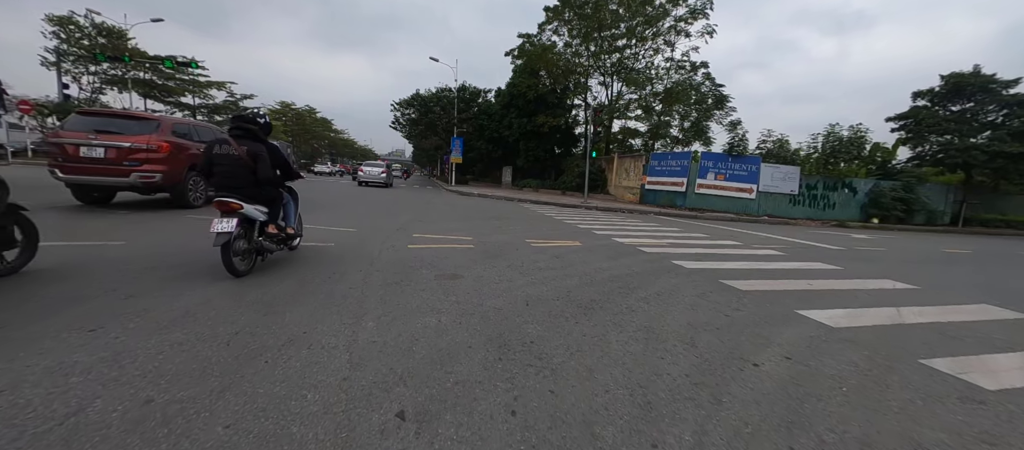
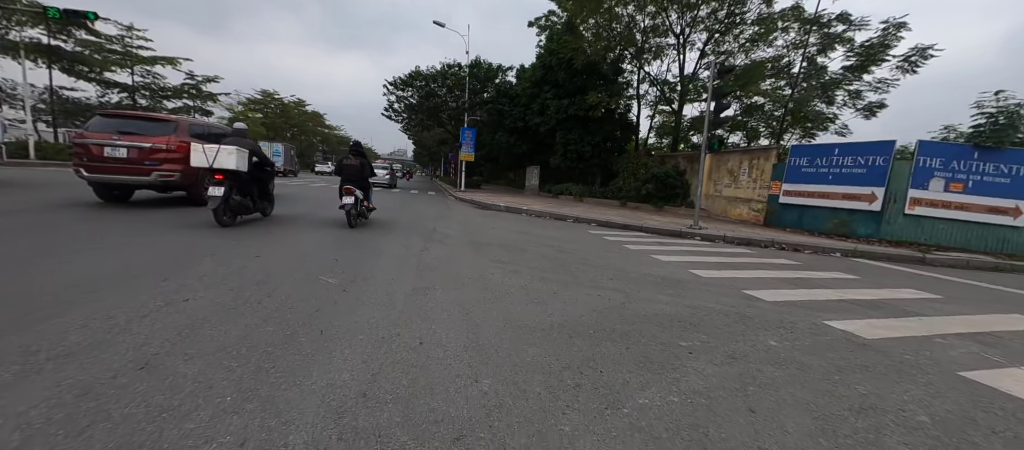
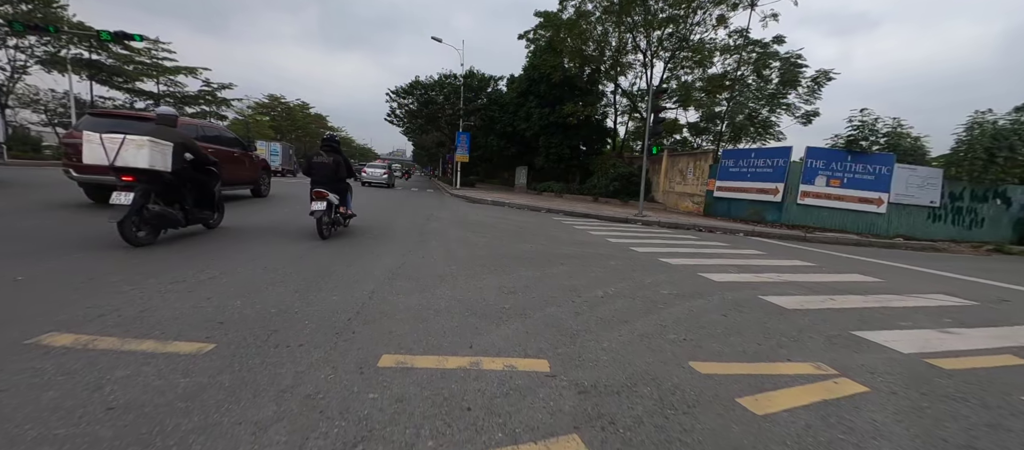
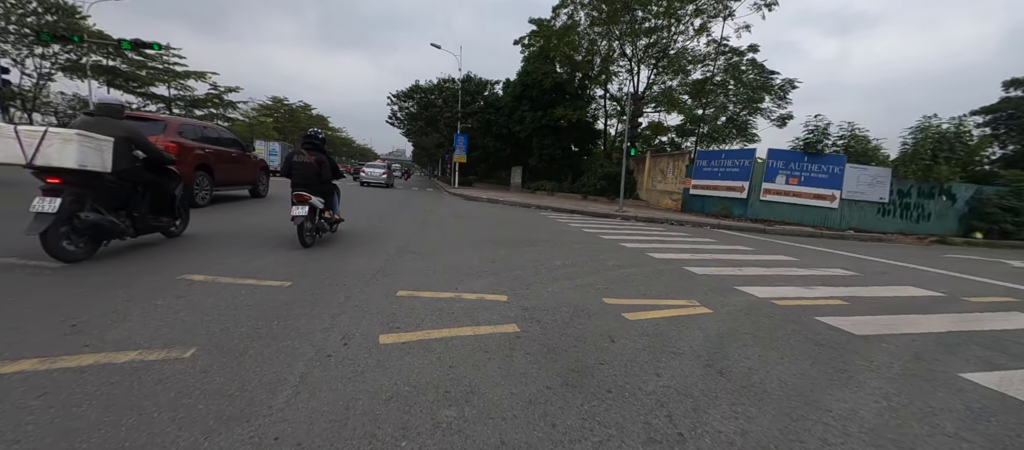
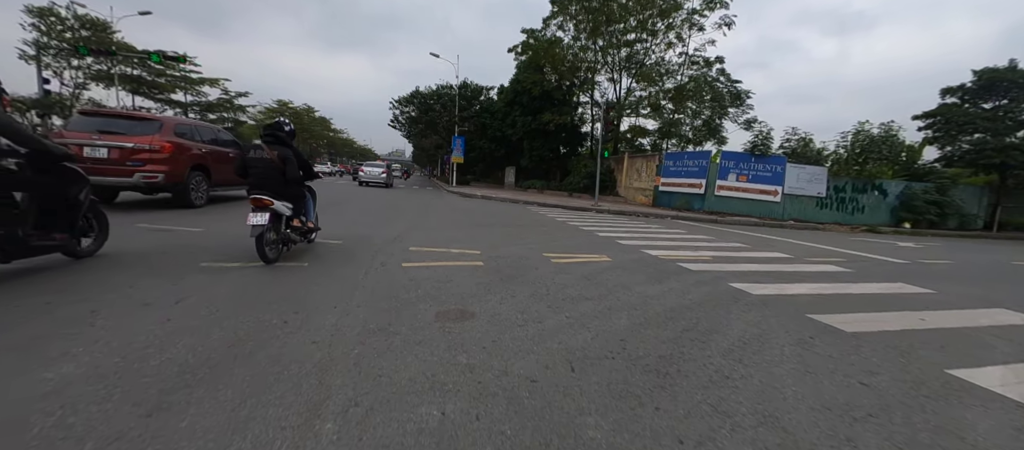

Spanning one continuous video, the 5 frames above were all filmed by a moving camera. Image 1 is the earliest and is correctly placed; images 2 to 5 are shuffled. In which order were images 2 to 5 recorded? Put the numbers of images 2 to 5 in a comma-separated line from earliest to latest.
5, 4, 3, 2
